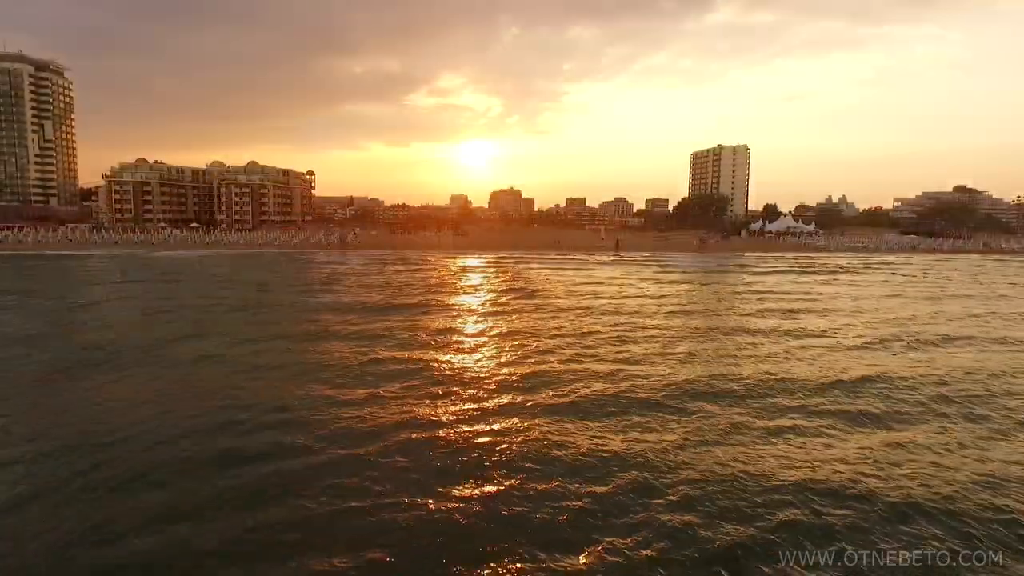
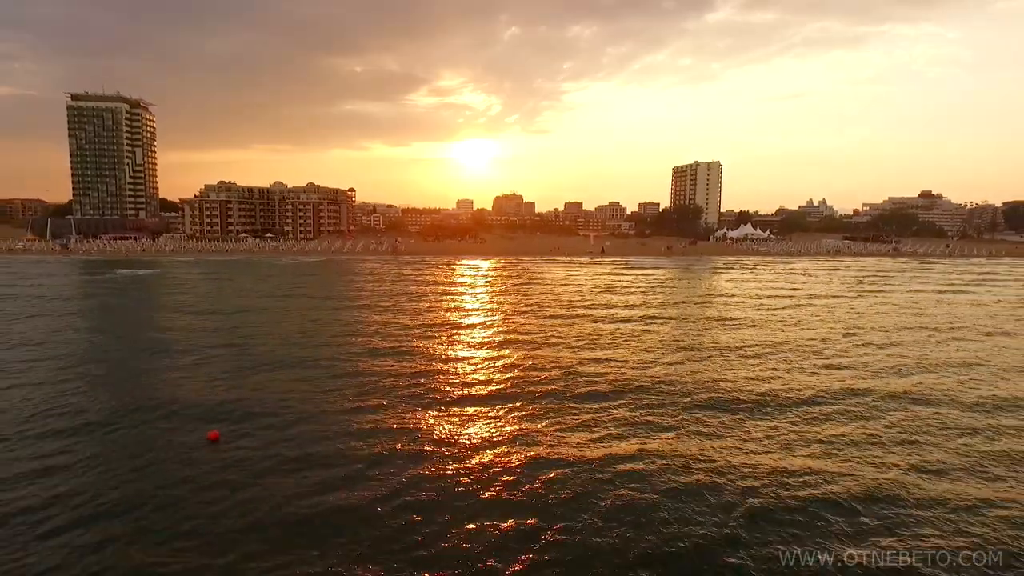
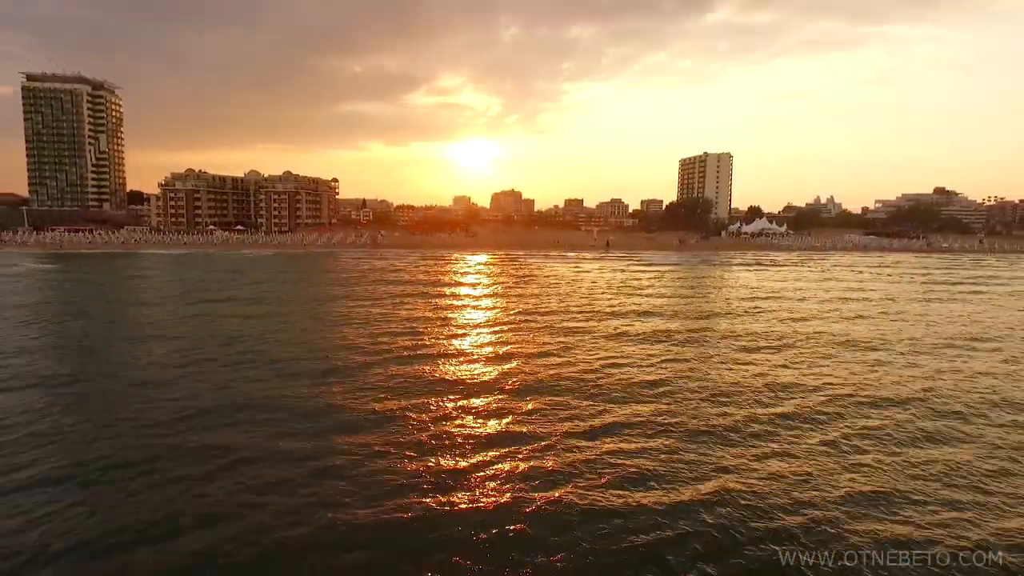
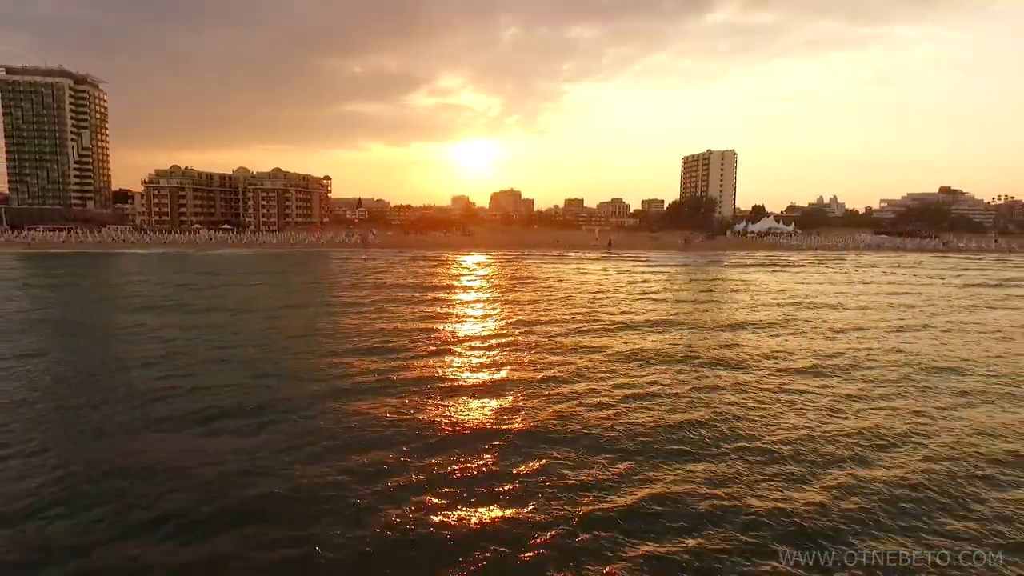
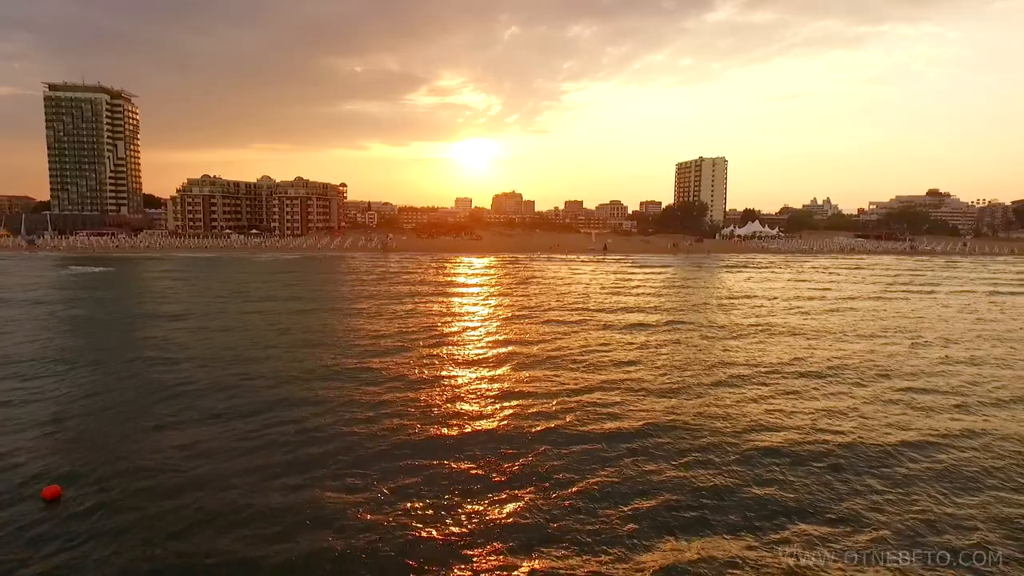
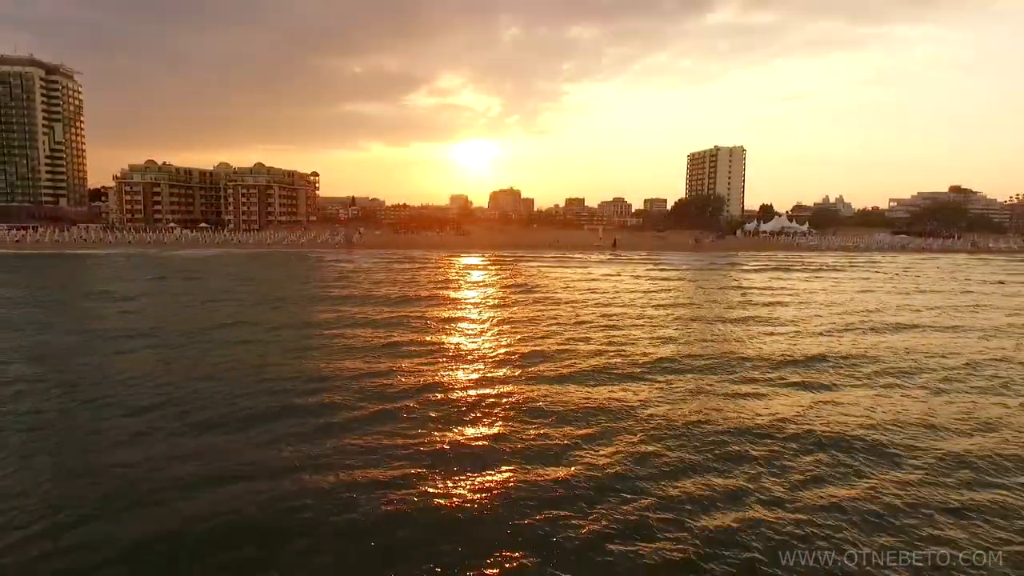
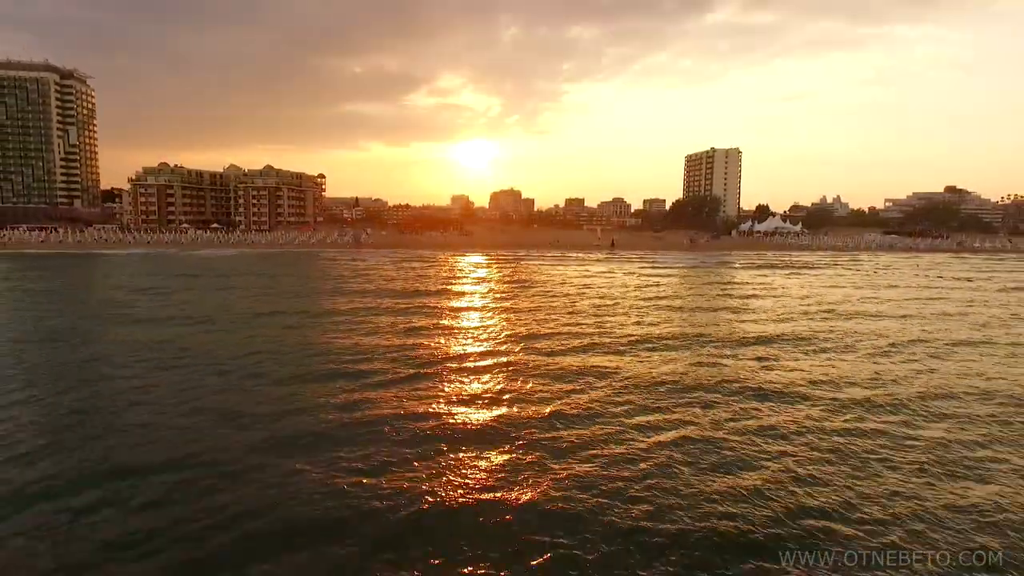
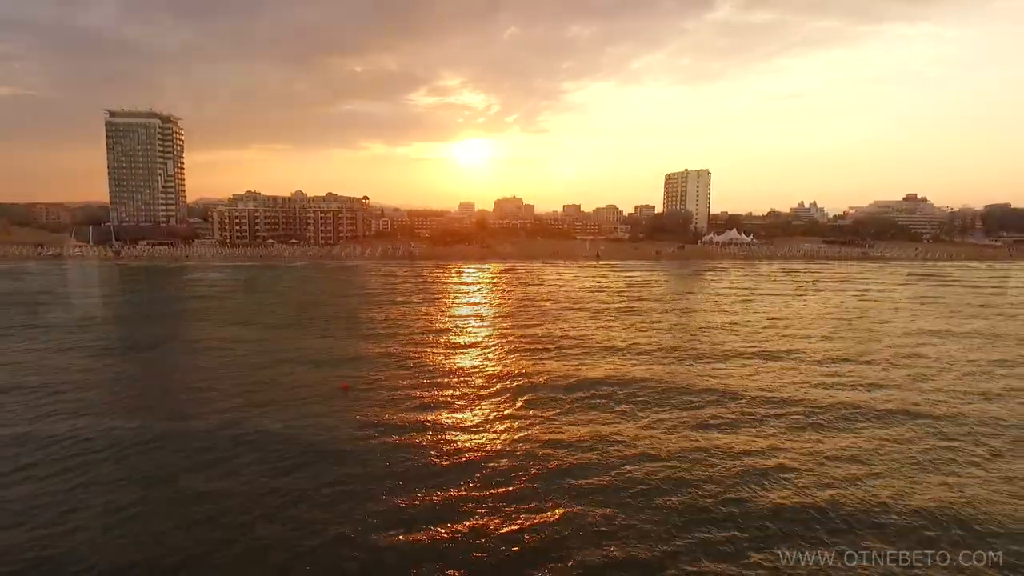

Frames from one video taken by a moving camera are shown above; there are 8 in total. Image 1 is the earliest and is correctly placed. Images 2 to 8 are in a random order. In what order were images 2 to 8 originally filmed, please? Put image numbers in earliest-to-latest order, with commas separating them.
6, 7, 4, 3, 5, 2, 8
